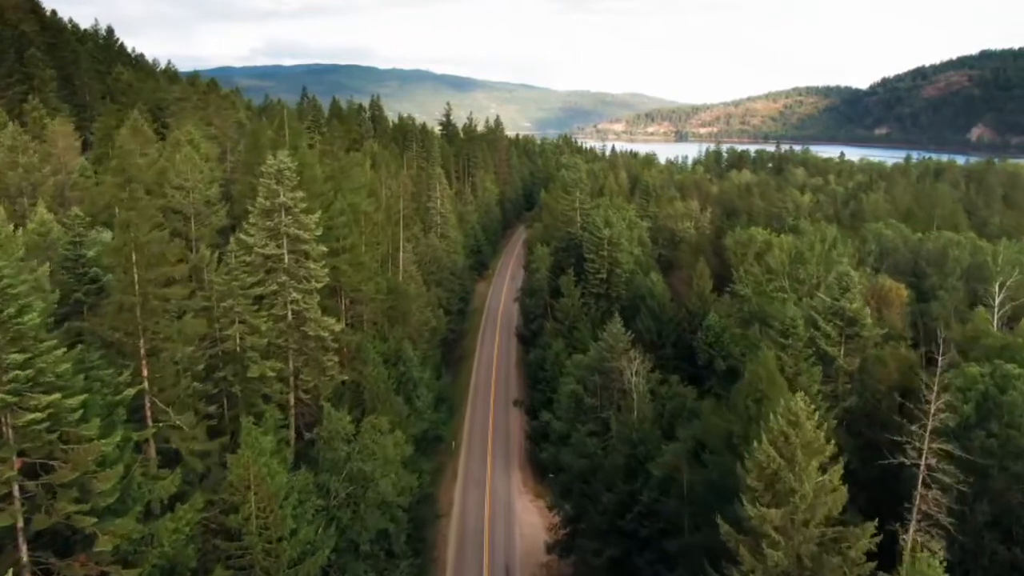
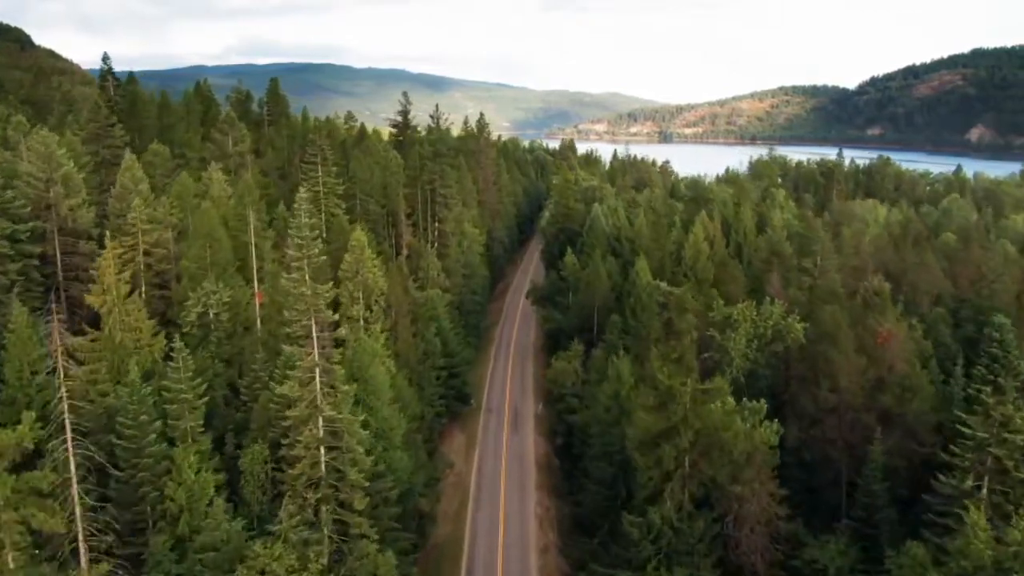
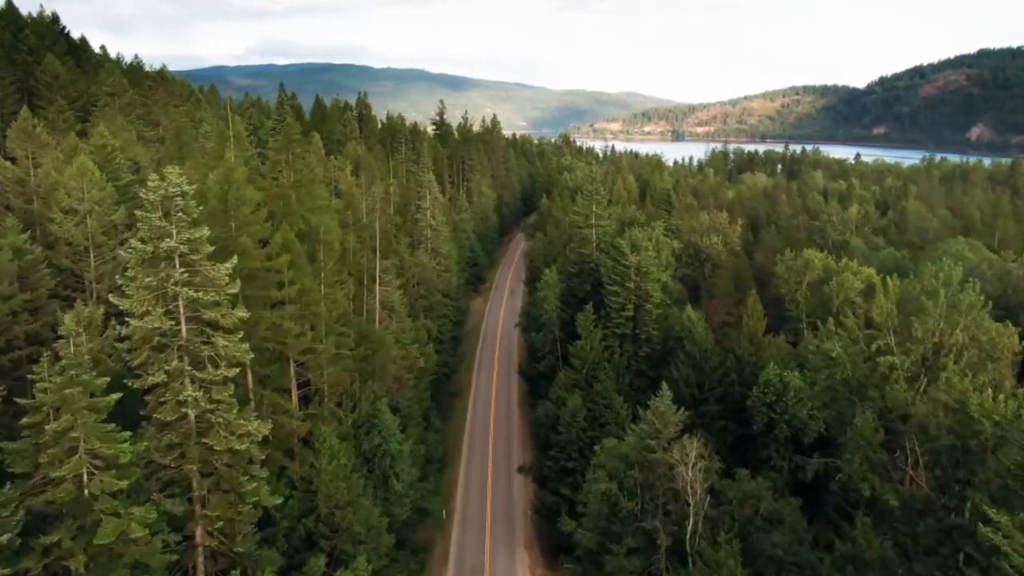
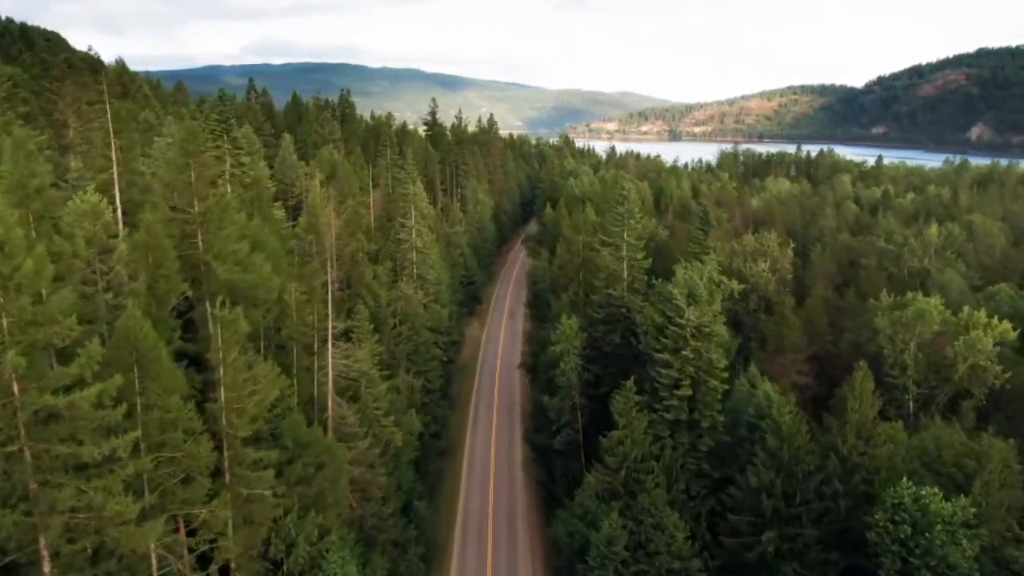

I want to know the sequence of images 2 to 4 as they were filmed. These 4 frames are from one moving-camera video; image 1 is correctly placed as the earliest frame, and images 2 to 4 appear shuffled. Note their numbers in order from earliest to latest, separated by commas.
3, 4, 2
